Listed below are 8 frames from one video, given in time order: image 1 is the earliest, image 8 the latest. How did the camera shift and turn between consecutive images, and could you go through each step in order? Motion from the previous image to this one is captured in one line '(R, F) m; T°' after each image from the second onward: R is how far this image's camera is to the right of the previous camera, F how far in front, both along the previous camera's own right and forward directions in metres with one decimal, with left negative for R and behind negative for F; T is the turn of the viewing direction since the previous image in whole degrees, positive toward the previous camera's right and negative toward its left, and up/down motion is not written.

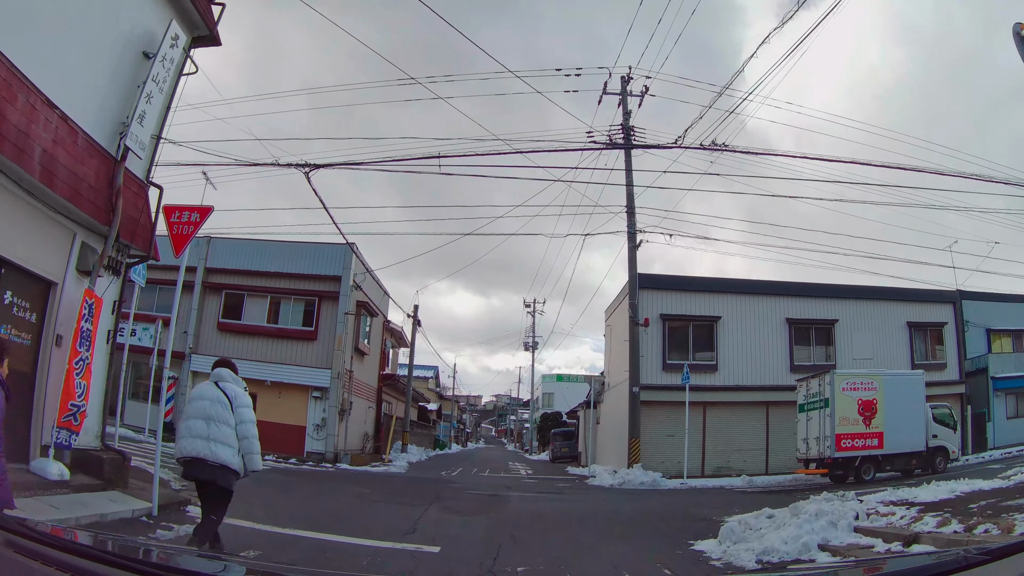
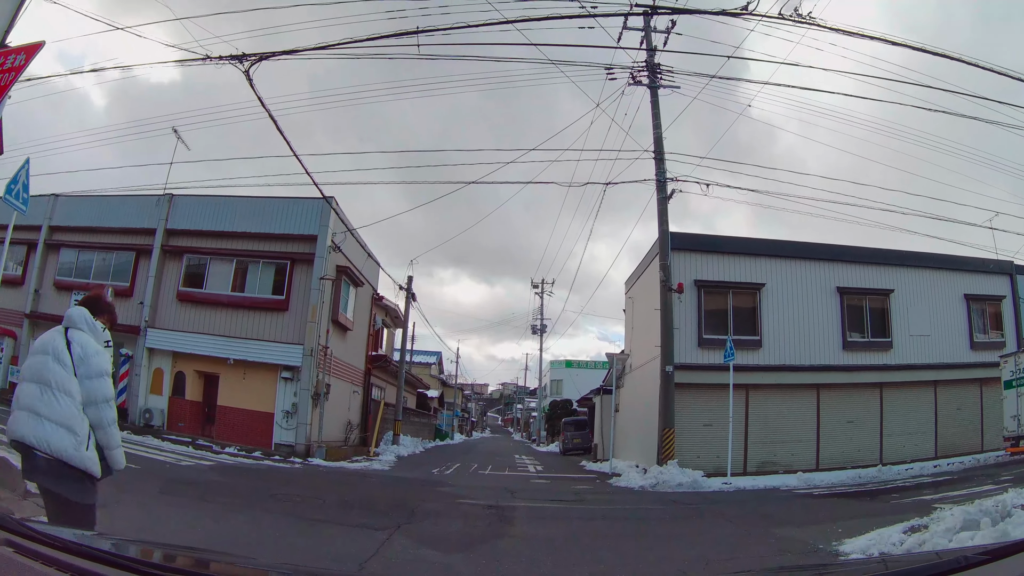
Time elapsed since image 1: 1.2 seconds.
(-0.1, +2.9) m; -1°
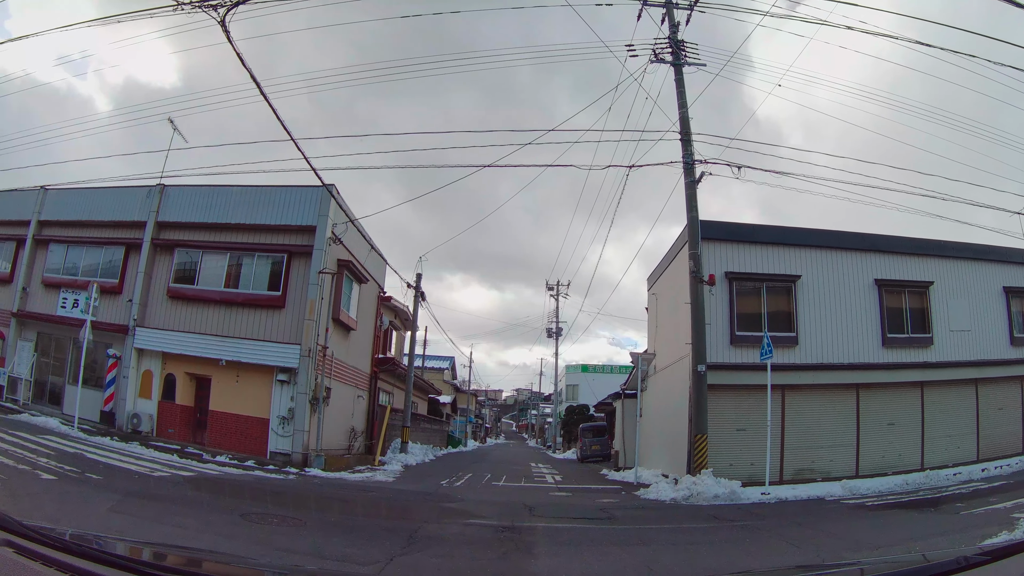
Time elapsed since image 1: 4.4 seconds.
(-0.1, +1.2) m; -1°
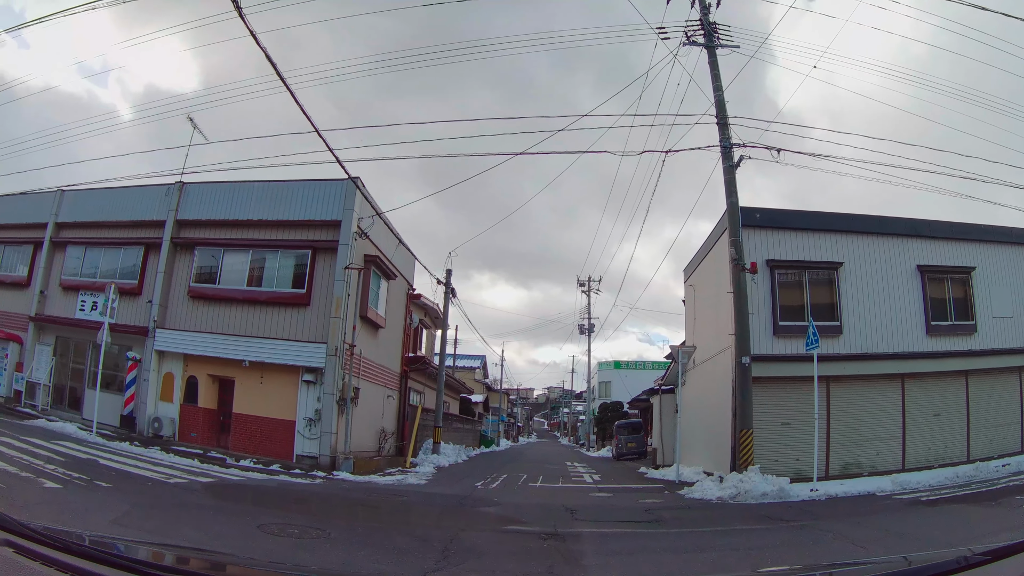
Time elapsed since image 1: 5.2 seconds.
(-0.1, +0.6) m; -3°
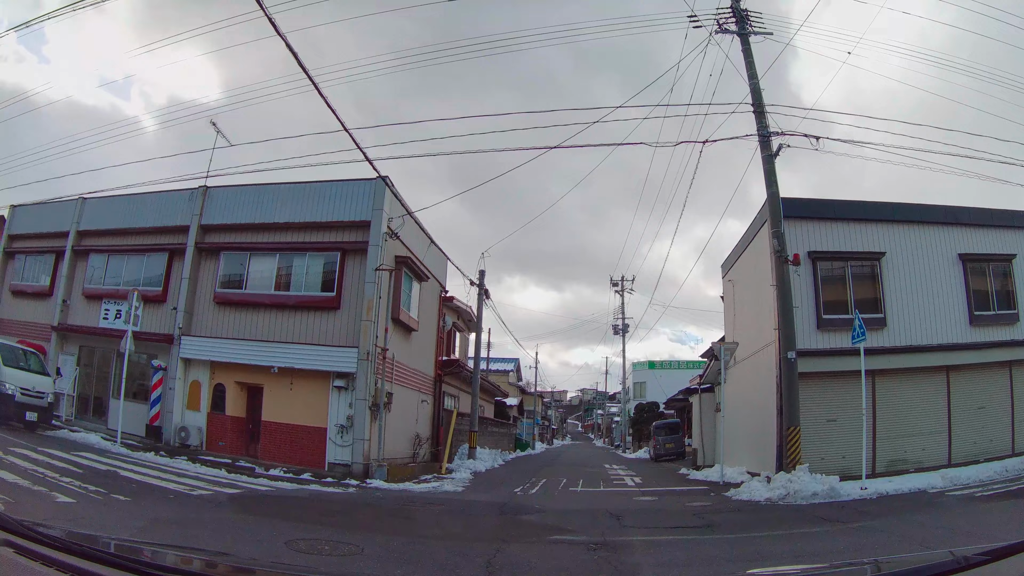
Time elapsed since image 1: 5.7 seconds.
(-0.1, +0.5) m; -3°
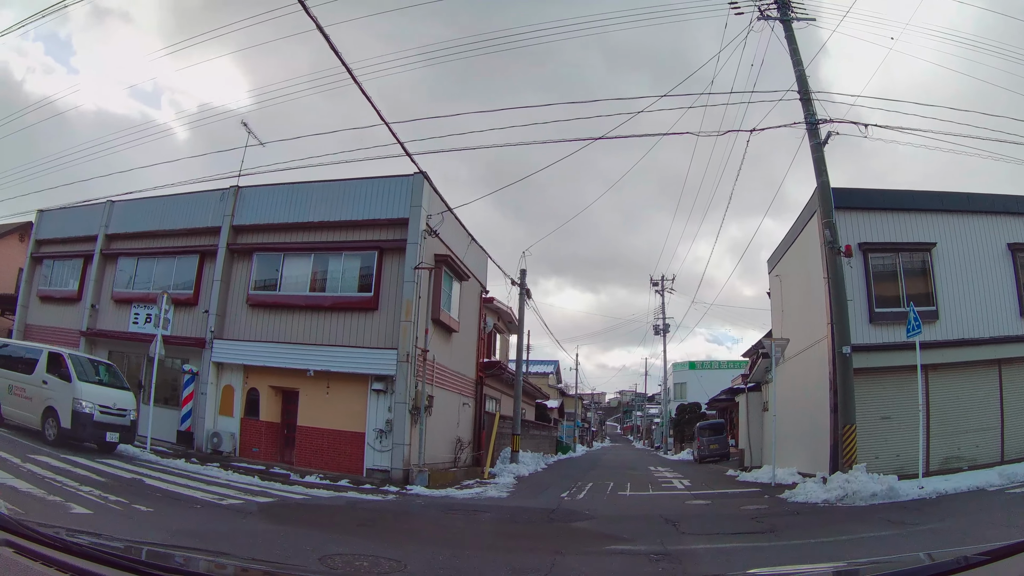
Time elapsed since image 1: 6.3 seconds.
(-0.1, +0.5) m; -3°
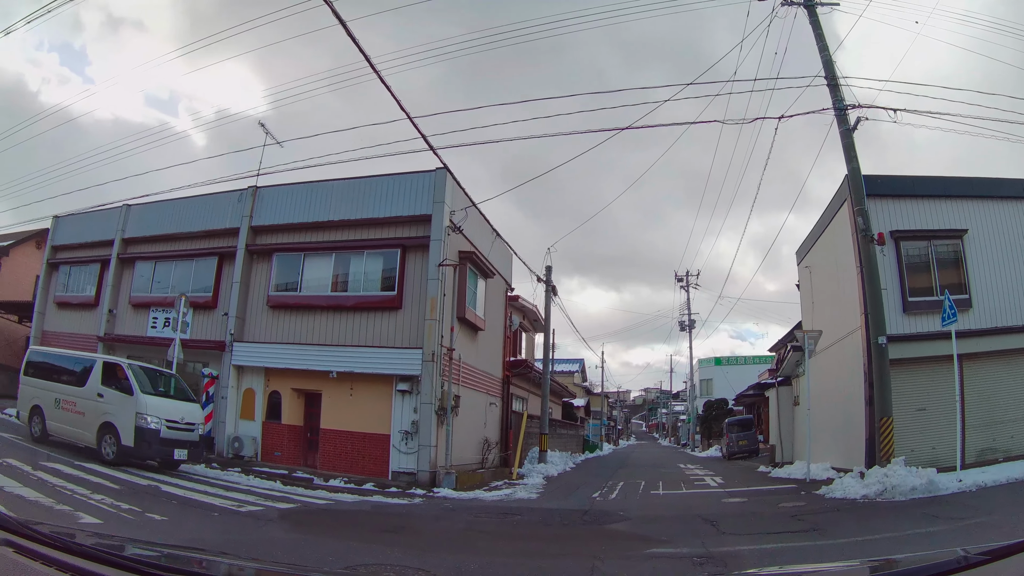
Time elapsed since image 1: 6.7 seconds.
(-0.1, +0.3) m; -2°
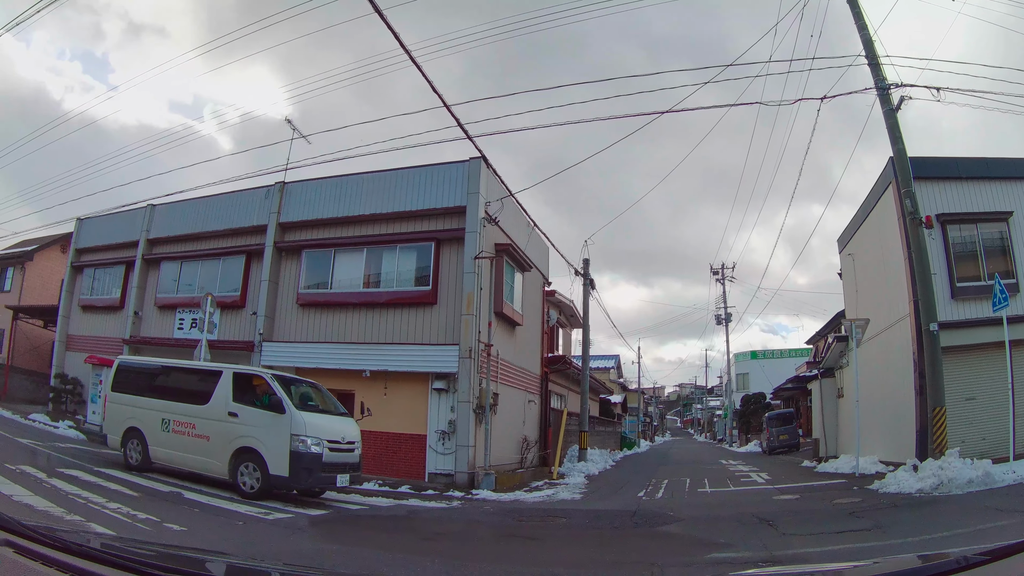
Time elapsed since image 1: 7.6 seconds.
(-0.1, +0.4) m; -2°
